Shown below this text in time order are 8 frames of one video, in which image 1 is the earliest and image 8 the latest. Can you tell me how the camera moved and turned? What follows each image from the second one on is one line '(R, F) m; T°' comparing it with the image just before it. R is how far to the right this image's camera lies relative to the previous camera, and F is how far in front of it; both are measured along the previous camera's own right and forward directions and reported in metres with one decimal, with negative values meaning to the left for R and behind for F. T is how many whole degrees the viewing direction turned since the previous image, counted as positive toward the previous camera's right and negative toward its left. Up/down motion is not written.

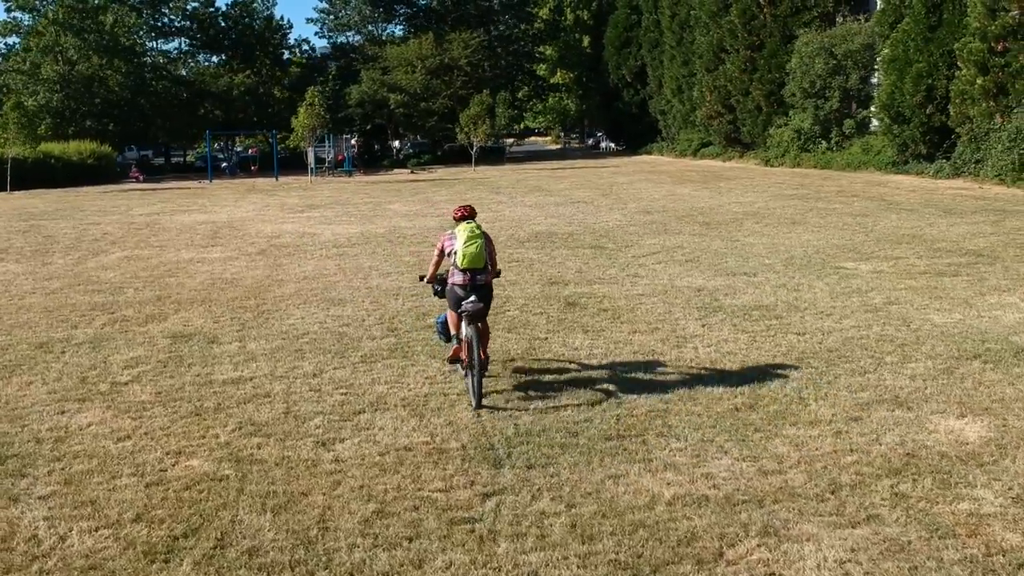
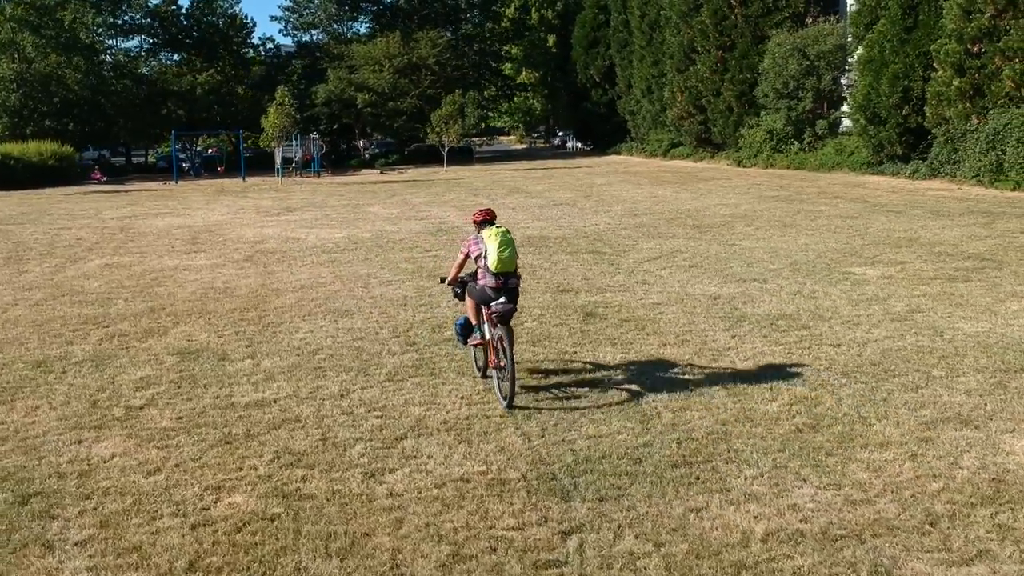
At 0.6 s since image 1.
(-0.5, +0.3) m; +2°
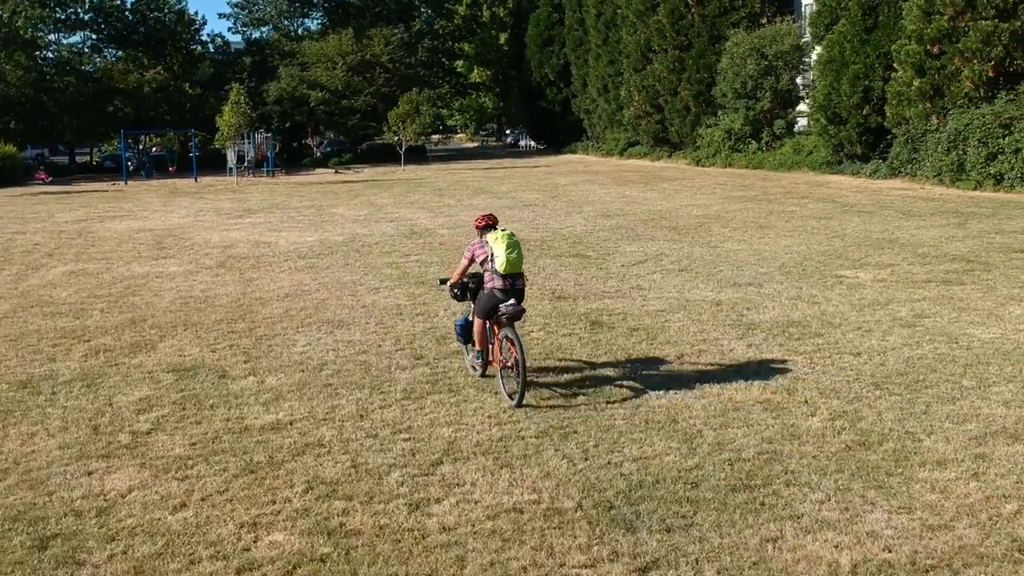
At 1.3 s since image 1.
(-0.5, +0.3) m; +3°
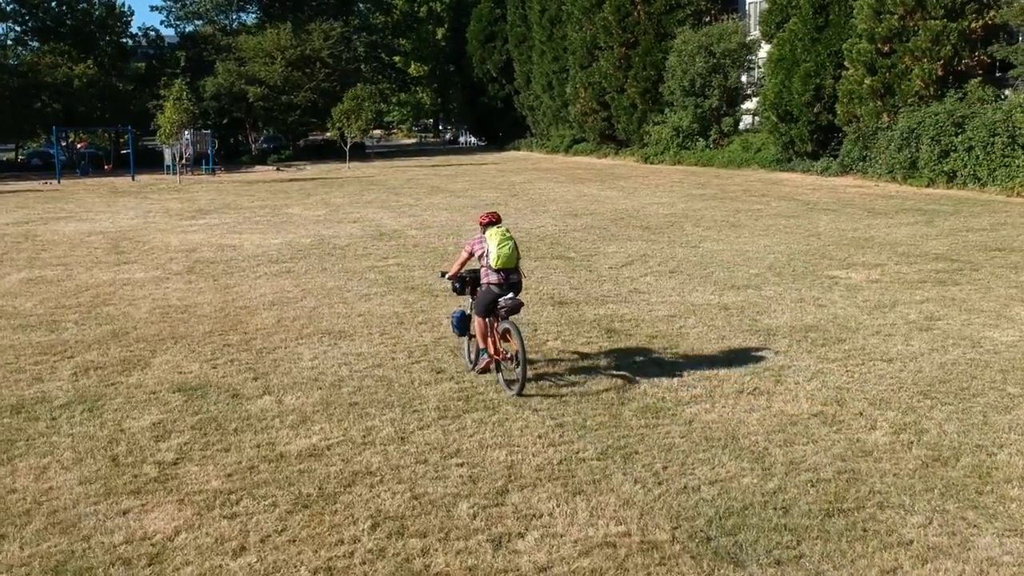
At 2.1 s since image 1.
(-0.7, +0.3) m; +4°
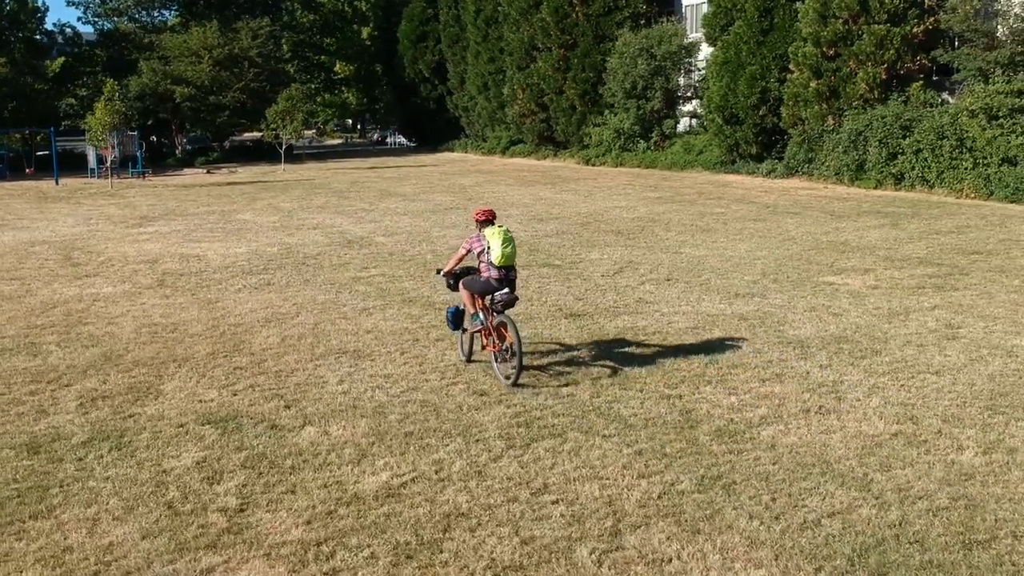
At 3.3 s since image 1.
(-0.8, +0.4) m; +5°
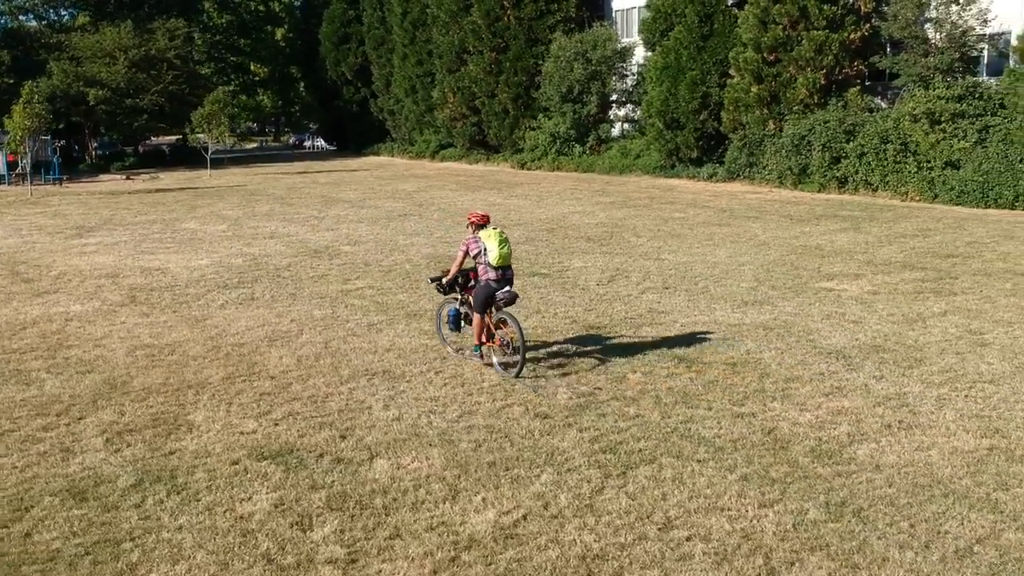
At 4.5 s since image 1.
(-1.0, +0.4) m; +5°
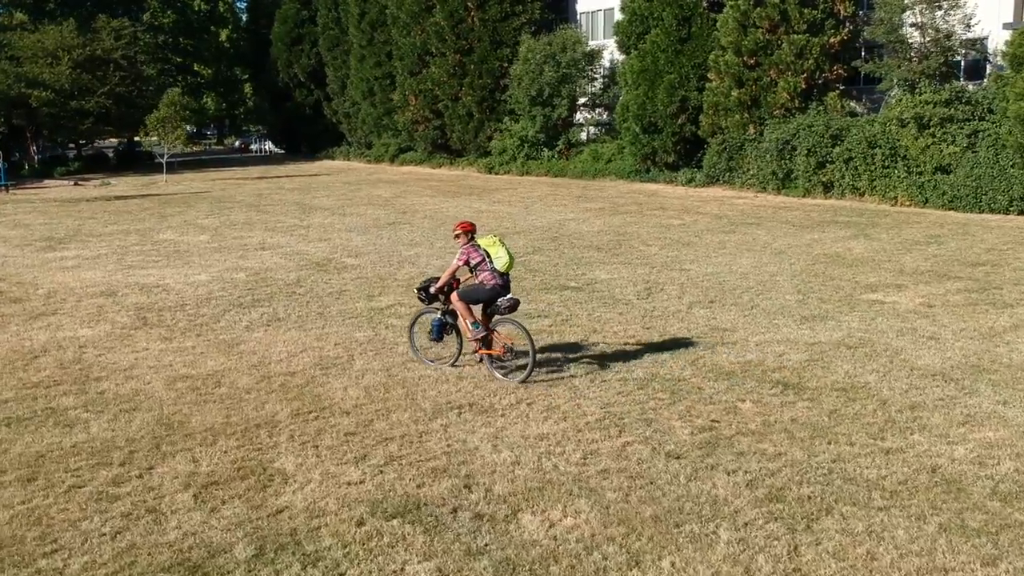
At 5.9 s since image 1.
(-1.1, +0.6) m; +4°
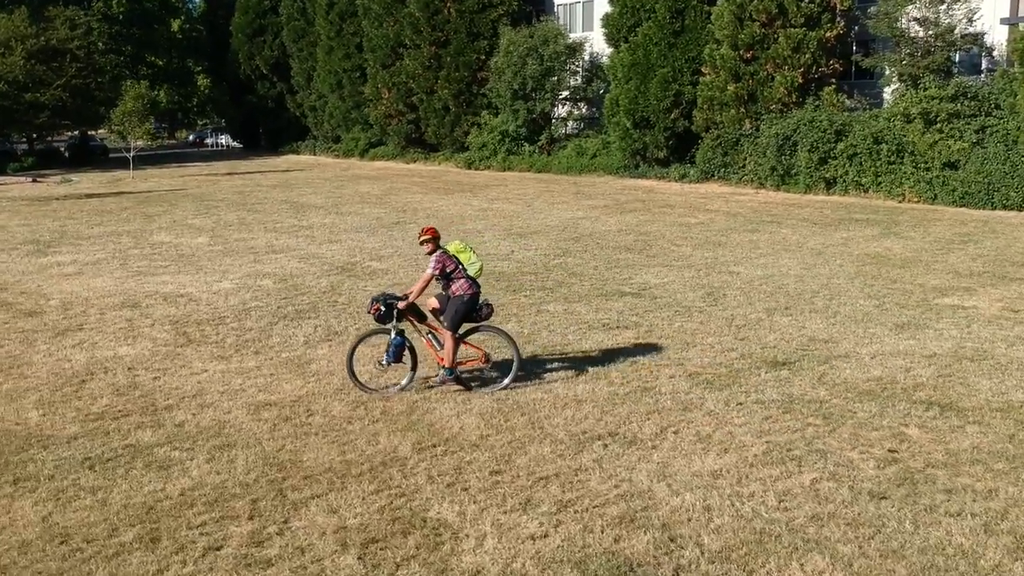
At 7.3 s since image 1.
(-1.2, +0.7) m; +3°
